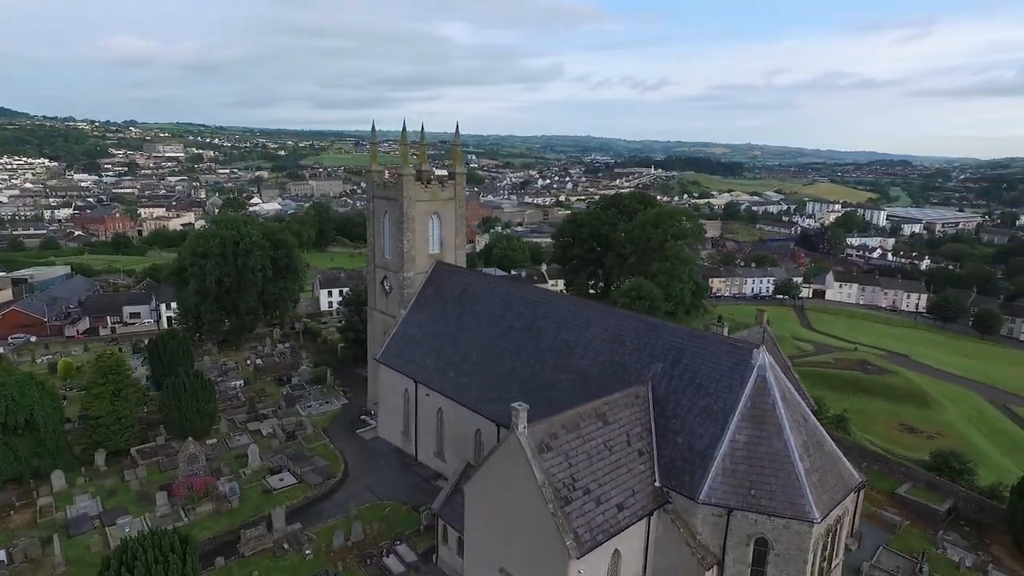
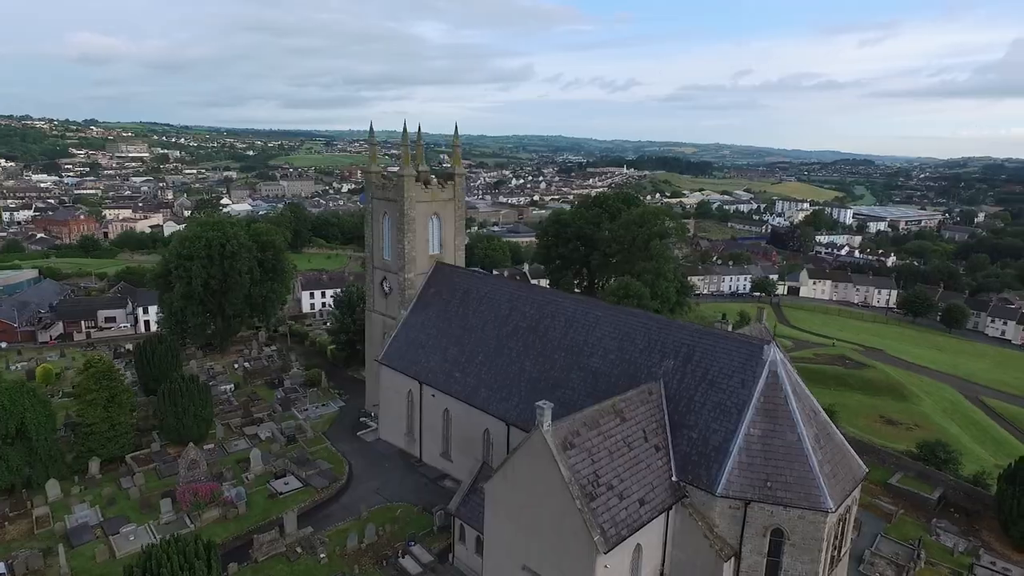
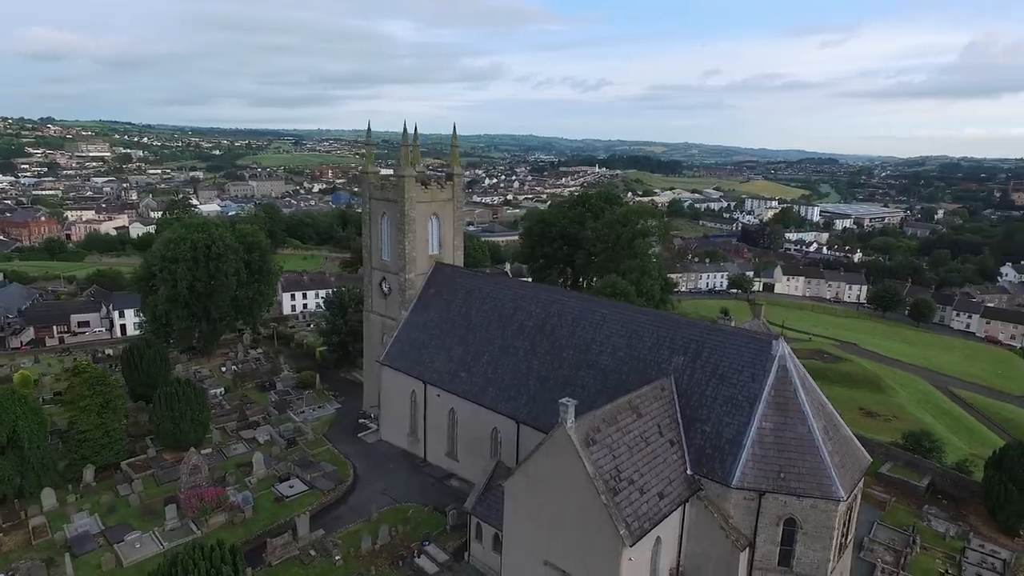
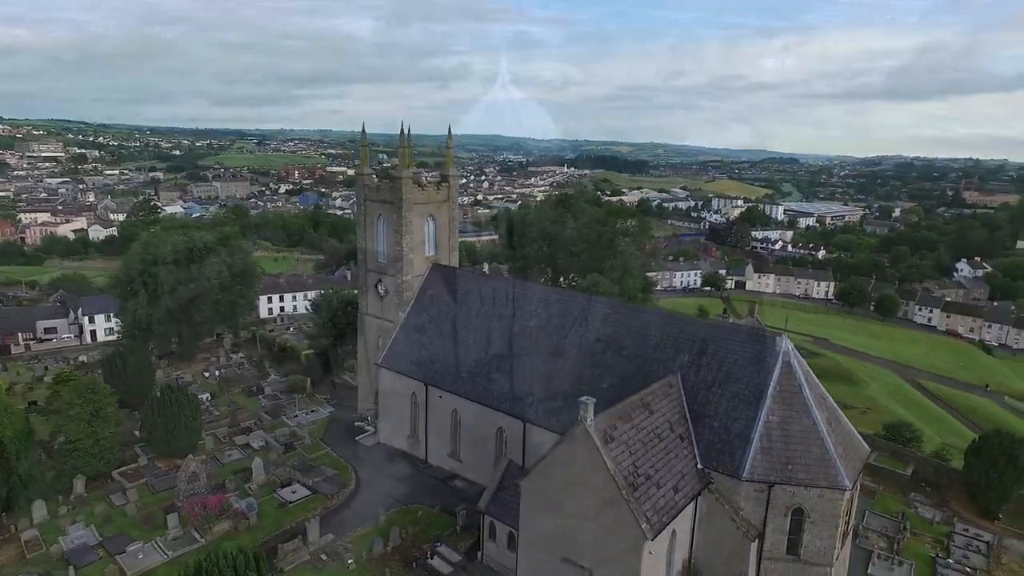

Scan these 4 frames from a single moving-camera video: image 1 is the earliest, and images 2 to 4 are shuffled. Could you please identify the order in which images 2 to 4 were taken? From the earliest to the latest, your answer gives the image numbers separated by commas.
2, 3, 4
